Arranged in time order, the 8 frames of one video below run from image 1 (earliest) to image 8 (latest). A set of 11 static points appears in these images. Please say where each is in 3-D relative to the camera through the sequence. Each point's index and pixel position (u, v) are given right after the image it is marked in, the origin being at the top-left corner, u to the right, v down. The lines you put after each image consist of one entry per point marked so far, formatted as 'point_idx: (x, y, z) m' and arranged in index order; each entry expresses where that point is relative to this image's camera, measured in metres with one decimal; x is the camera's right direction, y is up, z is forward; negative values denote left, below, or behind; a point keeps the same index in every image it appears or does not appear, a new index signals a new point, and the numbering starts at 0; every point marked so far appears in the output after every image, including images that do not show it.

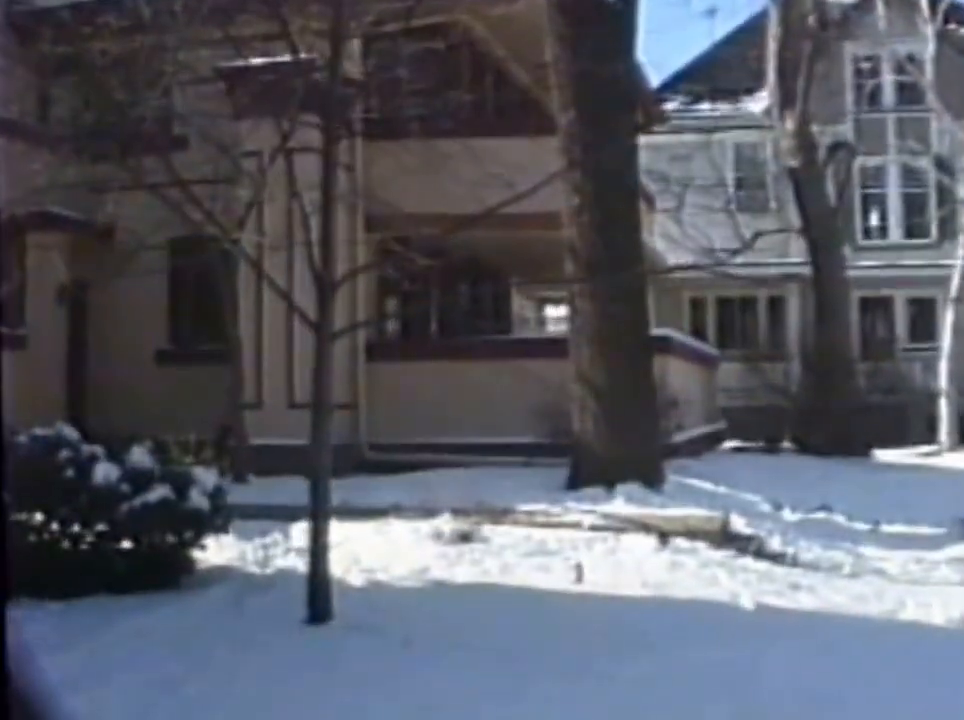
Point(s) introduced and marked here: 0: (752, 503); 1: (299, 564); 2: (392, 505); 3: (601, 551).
0: (+2.6, -1.4, +14.1) m
1: (-1.5, -1.7, +12.2) m
2: (-0.9, -1.4, +14.0) m
3: (+1.0, -1.6, +12.1) m
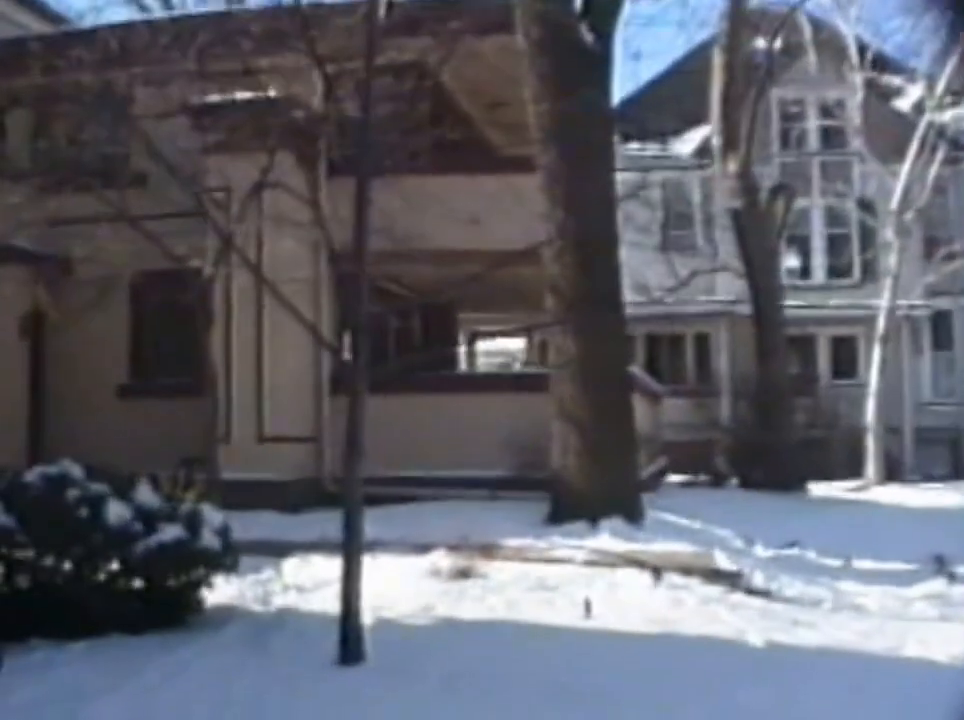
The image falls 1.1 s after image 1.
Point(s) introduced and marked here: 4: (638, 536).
0: (+2.4, -1.7, +14.5) m
1: (-1.5, -2.0, +12.2) m
2: (-1.0, -1.7, +14.0) m
3: (+1.0, -1.9, +12.4) m
4: (+1.4, -1.6, +13.6) m
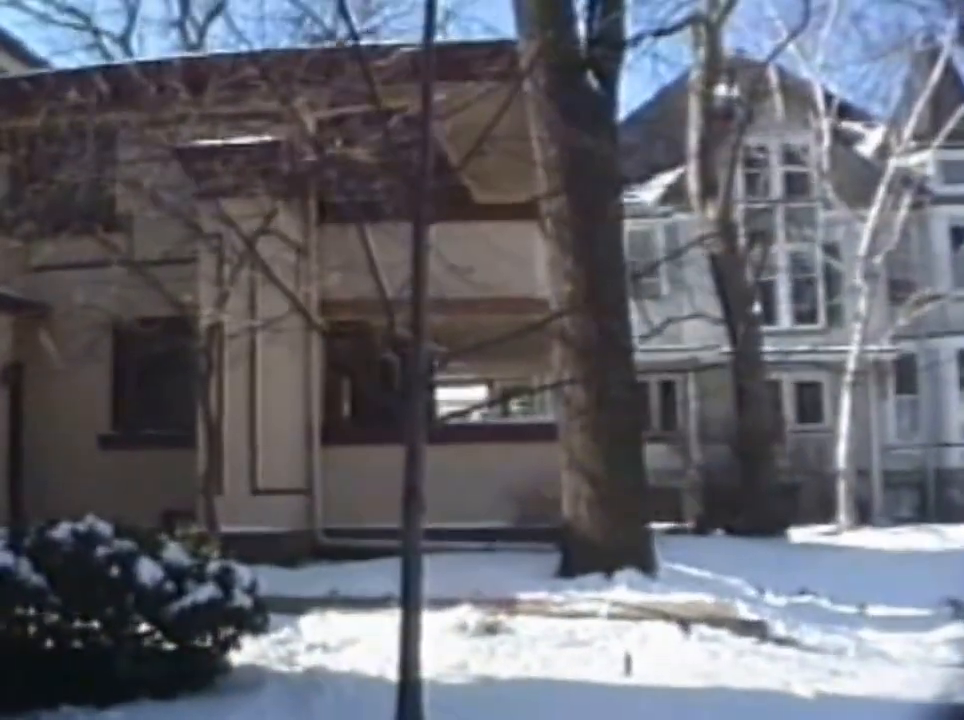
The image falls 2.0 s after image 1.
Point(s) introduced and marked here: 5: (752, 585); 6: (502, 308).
0: (+2.5, -2.2, +14.4) m
1: (-1.2, -2.4, +11.8) m
2: (-0.9, -2.2, +13.7) m
3: (+1.2, -2.3, +12.2) m
4: (+1.6, -2.1, +13.5) m
5: (+2.7, -2.2, +14.7) m
6: (+0.6, +0.6, +17.2) m
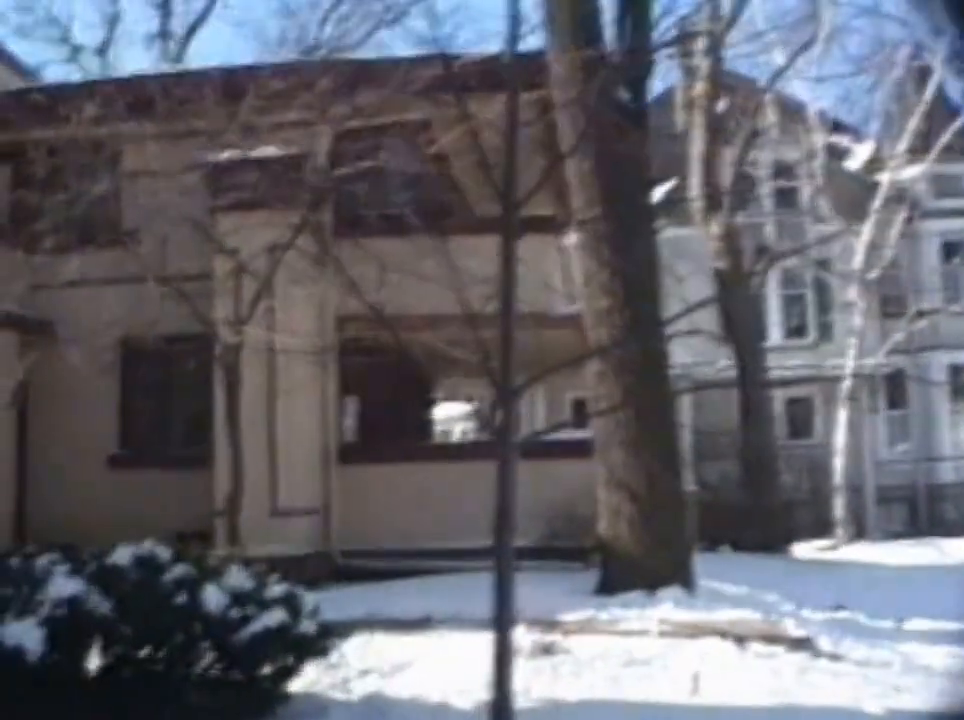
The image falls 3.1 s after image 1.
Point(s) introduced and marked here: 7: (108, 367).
0: (+2.8, -2.3, +14.3) m
1: (-0.7, -2.5, +11.5) m
2: (-0.5, -2.3, +13.4) m
3: (+1.7, -2.4, +12.0) m
4: (+2.0, -2.2, +13.3) m
5: (+3.0, -2.4, +14.6) m
6: (+0.8, +0.4, +17.0) m
7: (-4.2, -0.1, +17.7) m
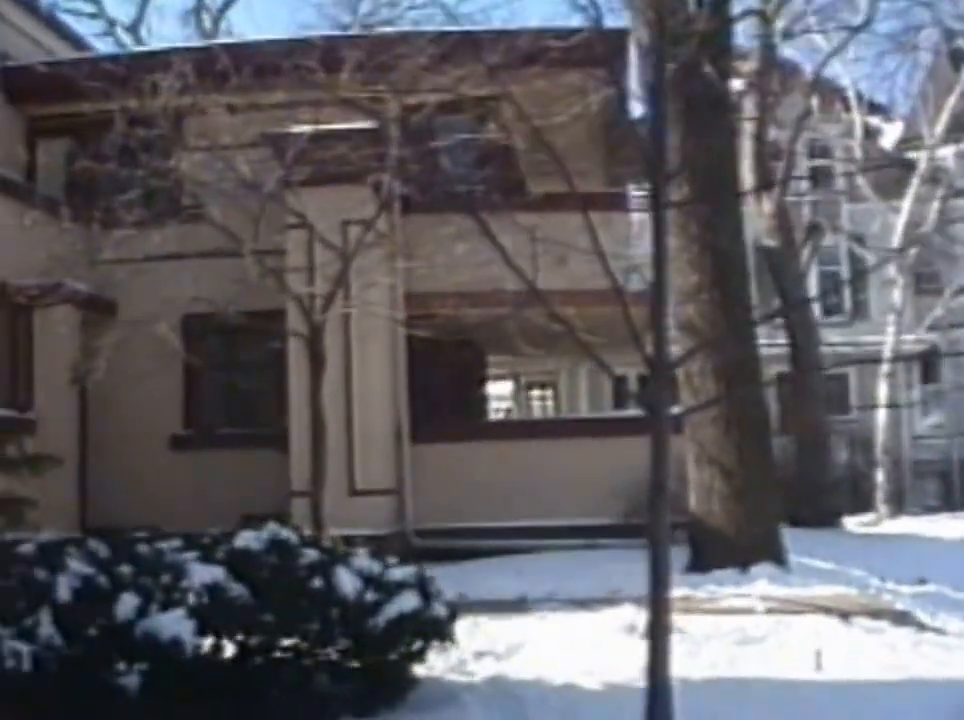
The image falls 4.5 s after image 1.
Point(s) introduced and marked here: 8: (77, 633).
0: (+3.6, -2.1, +14.3) m
1: (+0.2, -2.3, +11.3) m
2: (+0.4, -2.1, +13.2) m
3: (+2.6, -2.2, +11.9) m
4: (+2.9, -2.0, +13.3) m
5: (+3.8, -2.1, +14.6) m
6: (+1.5, +0.6, +16.9) m
7: (-3.5, +0.1, +17.4) m
8: (-2.2, -1.4, +7.9) m
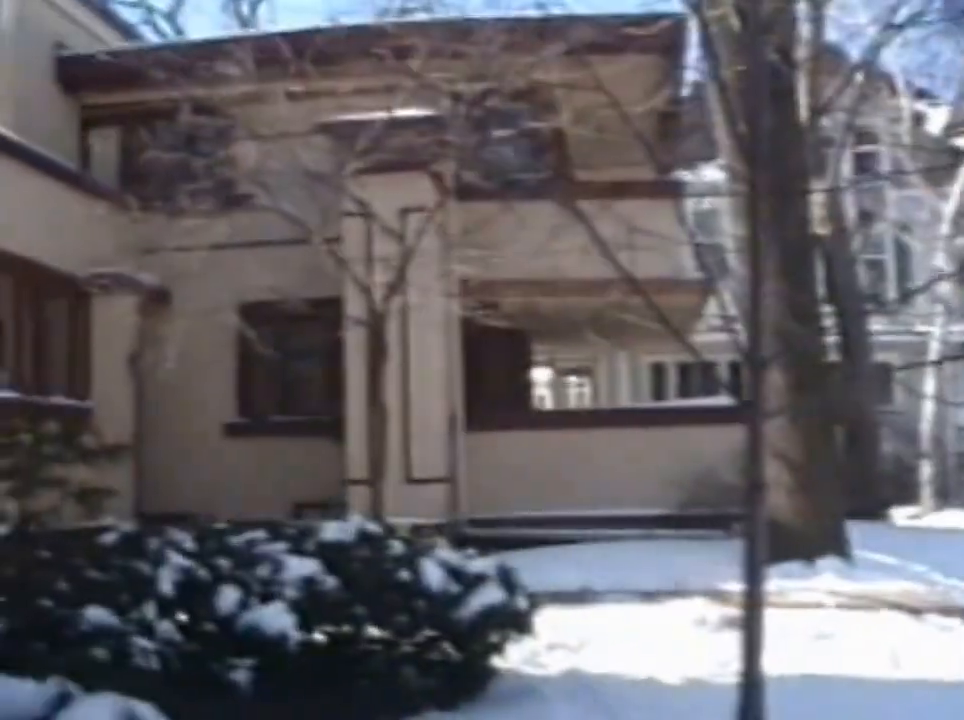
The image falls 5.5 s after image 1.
0: (+4.2, -2.0, +14.2) m
1: (+0.8, -2.3, +11.3) m
2: (+1.0, -2.1, +13.2) m
3: (+3.2, -2.2, +11.9) m
4: (+3.4, -1.9, +13.2) m
5: (+4.4, -2.1, +14.5) m
6: (+2.1, +0.8, +16.8) m
7: (-2.9, +0.3, +17.3) m
8: (-1.6, -1.4, +7.8) m
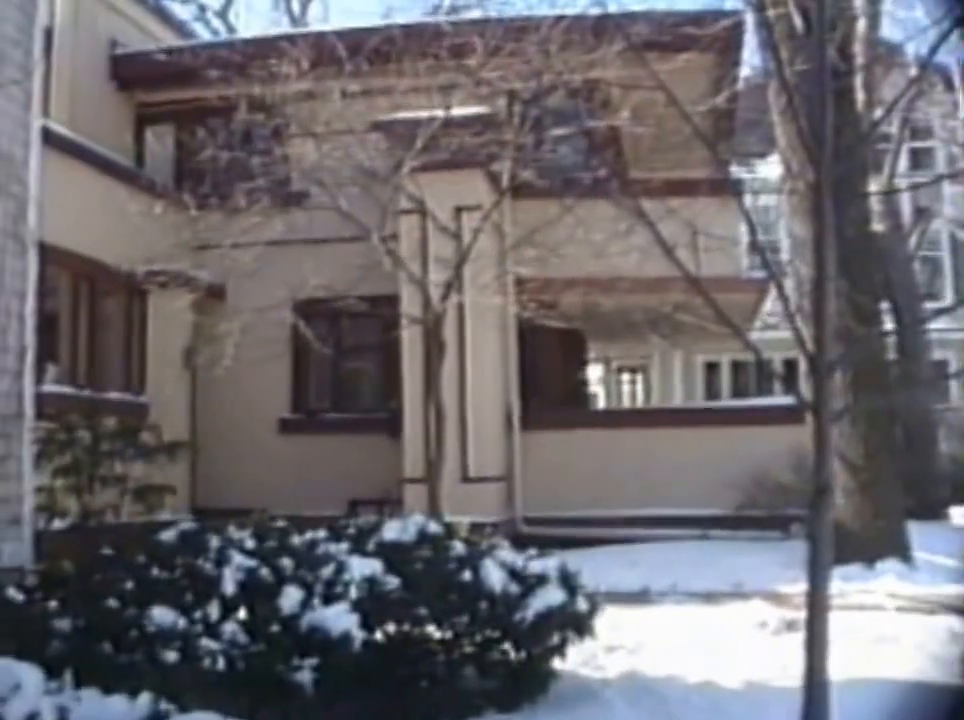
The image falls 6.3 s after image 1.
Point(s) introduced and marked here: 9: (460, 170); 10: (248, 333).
0: (+4.8, -2.0, +14.1) m
1: (+1.2, -2.3, +11.2) m
2: (+1.5, -2.0, +13.1) m
3: (+3.7, -2.2, +11.8) m
4: (+3.9, -1.9, +13.1) m
5: (+5.0, -2.1, +14.3) m
6: (+2.7, +0.8, +16.7) m
7: (-2.3, +0.3, +17.3) m
8: (-1.2, -1.4, +7.8) m
9: (-0.2, +2.0, +15.4) m
10: (-2.8, +0.3, +17.3) m
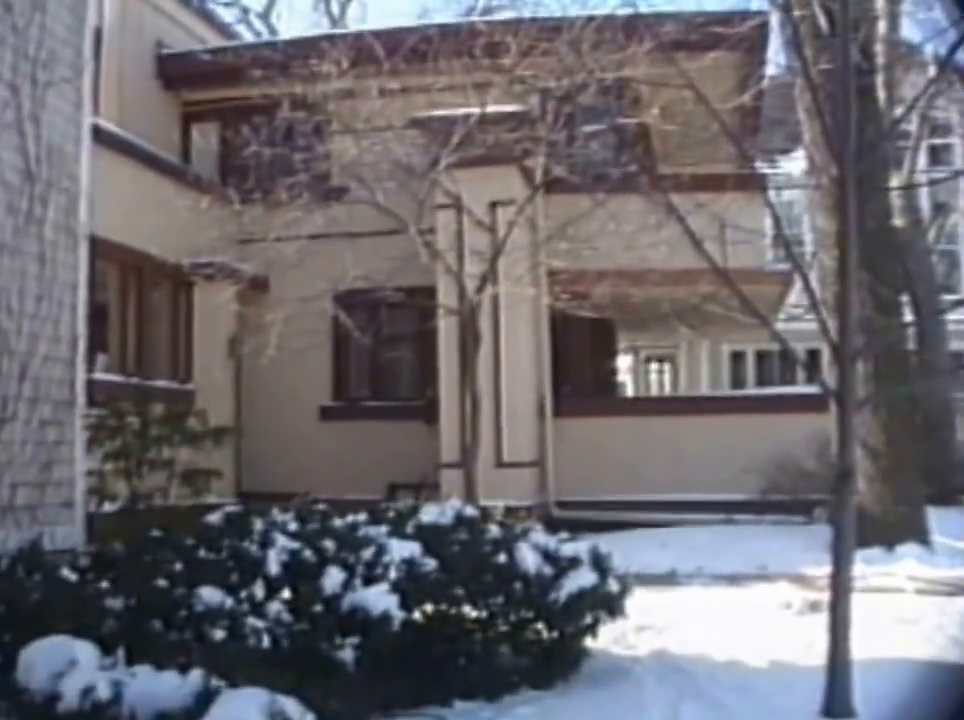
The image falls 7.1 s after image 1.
0: (+5.1, -1.9, +14.5) m
1: (+1.5, -2.2, +11.7) m
2: (+1.8, -2.0, +13.6) m
3: (+4.0, -2.1, +12.3) m
4: (+4.3, -1.8, +13.6) m
5: (+5.3, -2.0, +14.8) m
6: (+3.1, +0.9, +17.1) m
7: (-1.9, +0.5, +17.9) m
8: (-1.0, -1.4, +8.4) m
9: (+0.1, +2.1, +15.9) m
10: (-2.4, +0.5, +17.9) m
